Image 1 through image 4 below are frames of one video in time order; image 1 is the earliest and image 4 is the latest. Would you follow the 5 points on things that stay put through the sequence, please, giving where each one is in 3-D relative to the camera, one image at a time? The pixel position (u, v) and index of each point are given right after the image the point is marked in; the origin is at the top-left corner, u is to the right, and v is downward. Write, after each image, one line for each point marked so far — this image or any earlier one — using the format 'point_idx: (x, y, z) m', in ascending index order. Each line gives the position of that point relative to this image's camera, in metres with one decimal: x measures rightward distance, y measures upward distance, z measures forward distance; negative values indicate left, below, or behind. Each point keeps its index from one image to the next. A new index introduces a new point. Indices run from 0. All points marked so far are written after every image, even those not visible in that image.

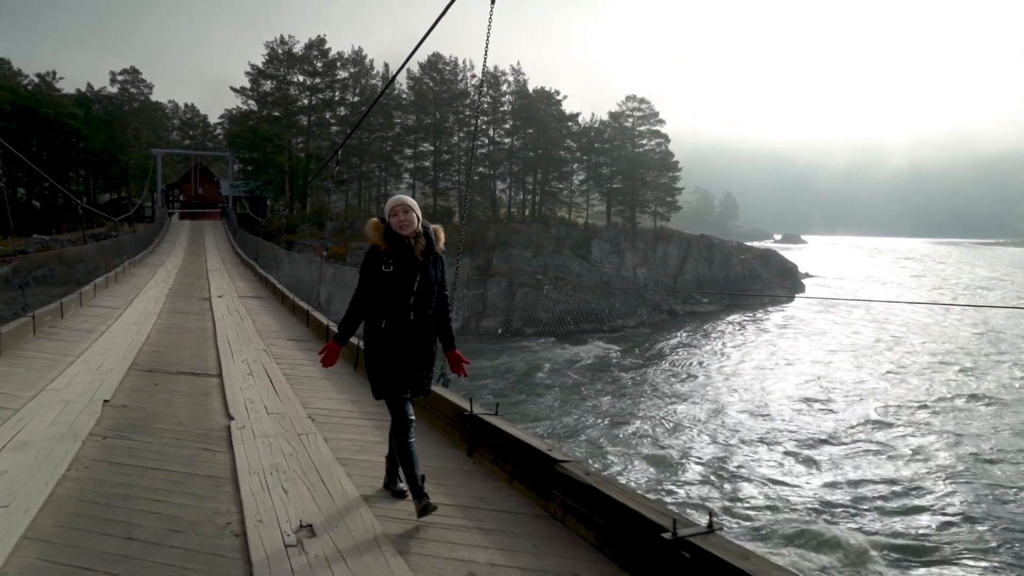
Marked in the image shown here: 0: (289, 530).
0: (-0.6, -0.6, +1.8) m
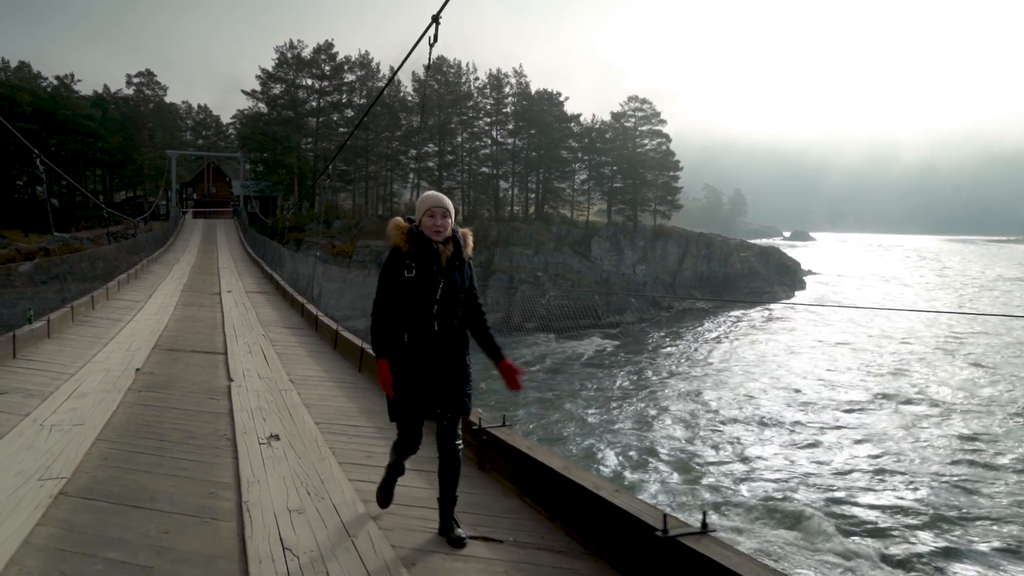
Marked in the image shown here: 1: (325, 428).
0: (-1.1, -0.6, +2.7) m
1: (-0.9, -0.6, +3.0) m
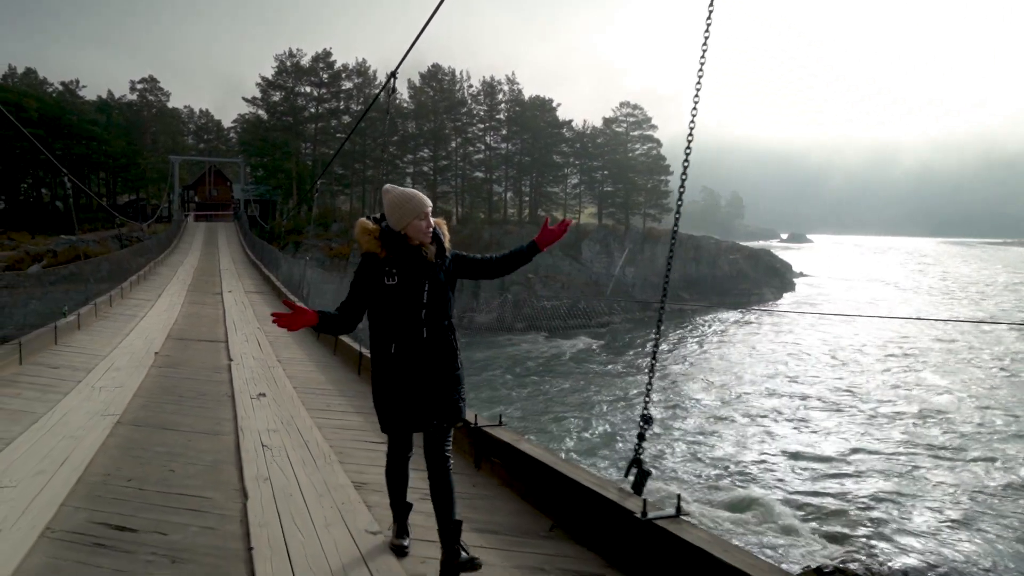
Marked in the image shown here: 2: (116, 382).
0: (-1.5, -0.6, +3.7) m
1: (-1.3, -0.6, +4.0) m
2: (-2.4, -0.6, +3.9) m
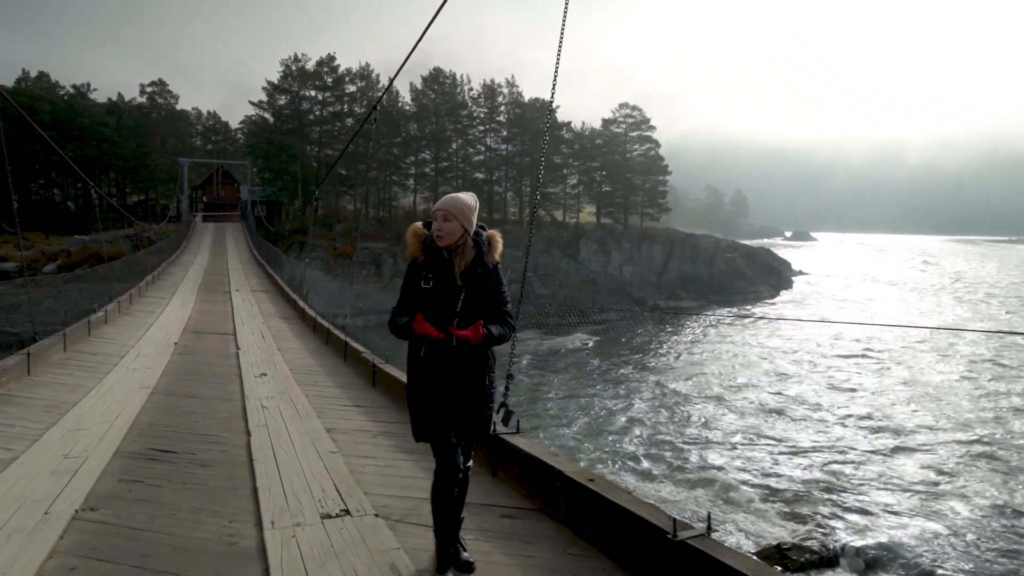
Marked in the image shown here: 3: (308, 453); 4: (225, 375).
0: (-1.8, -0.6, +4.6) m
1: (-1.6, -0.6, +4.9) m
2: (-2.7, -0.6, +4.8) m
3: (-0.9, -0.8, +2.9) m
4: (-2.0, -0.6, +4.6) m
